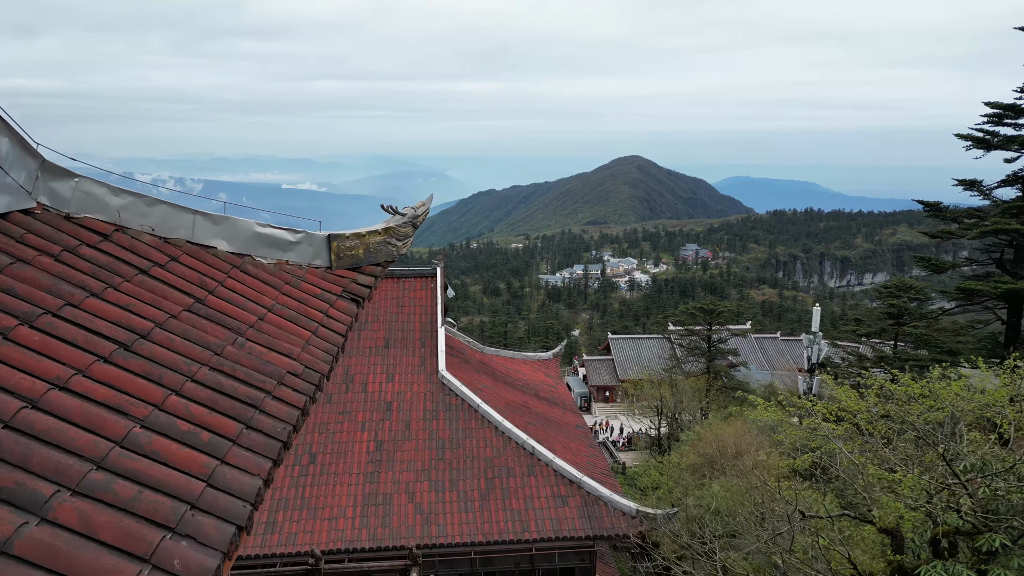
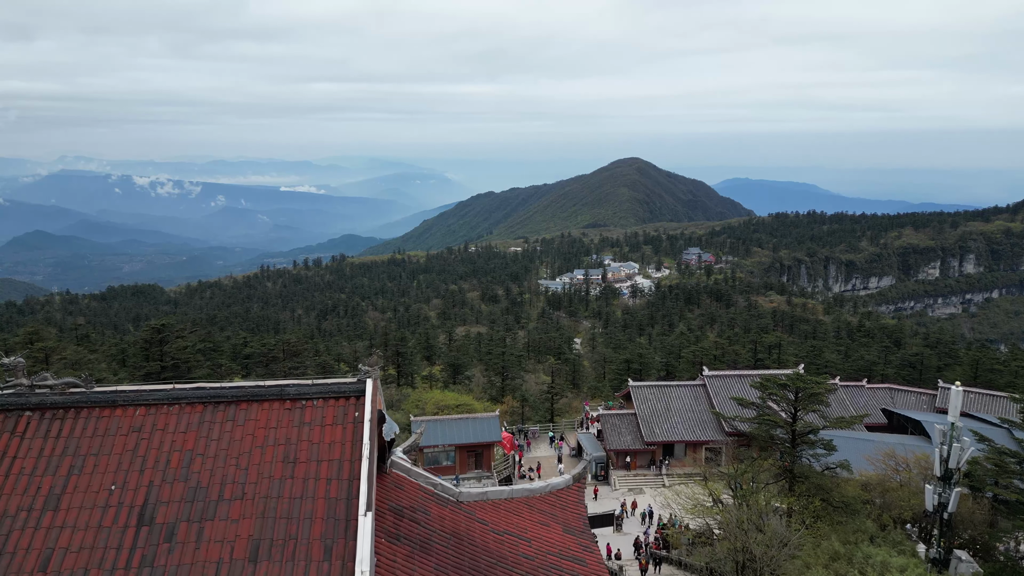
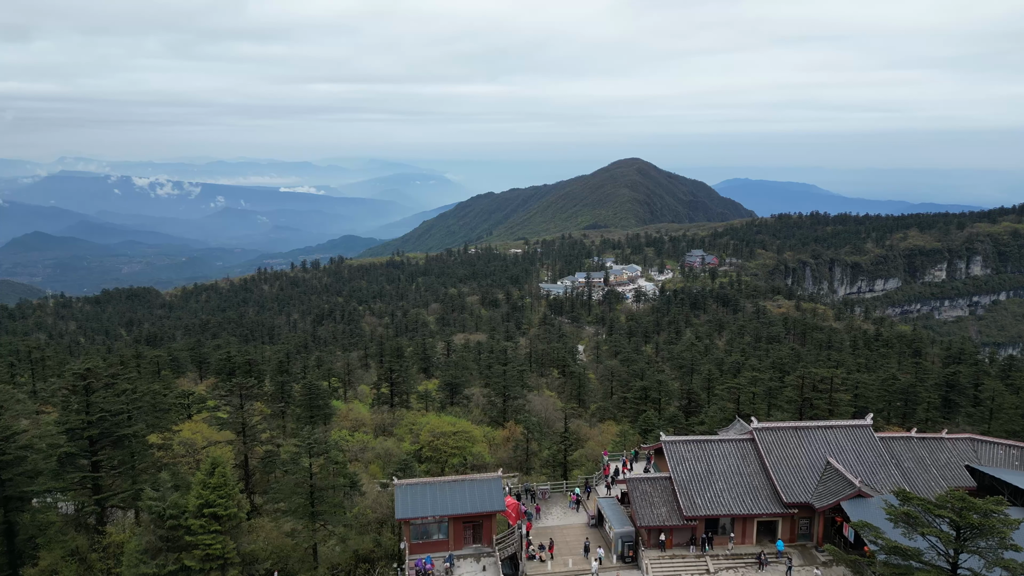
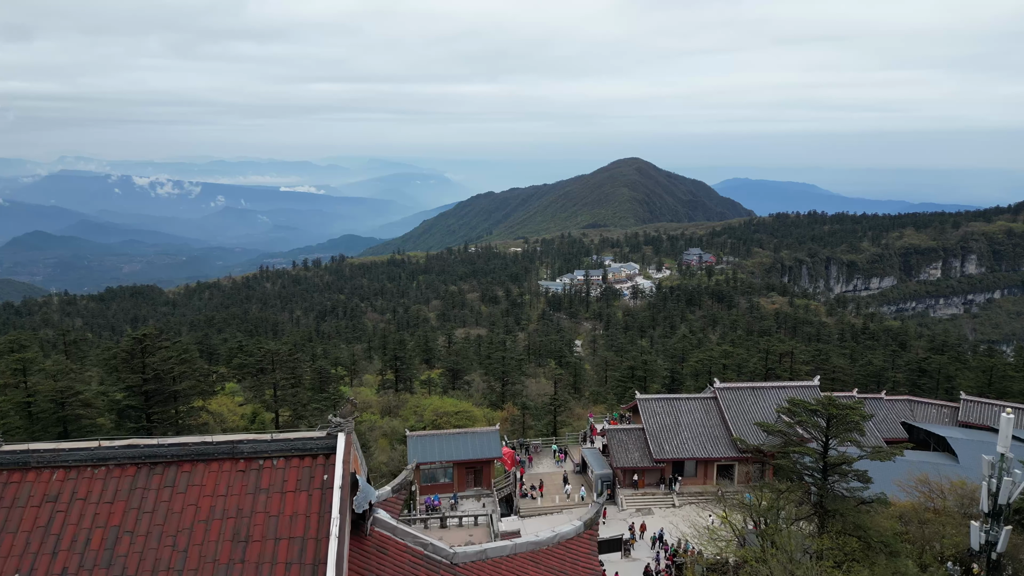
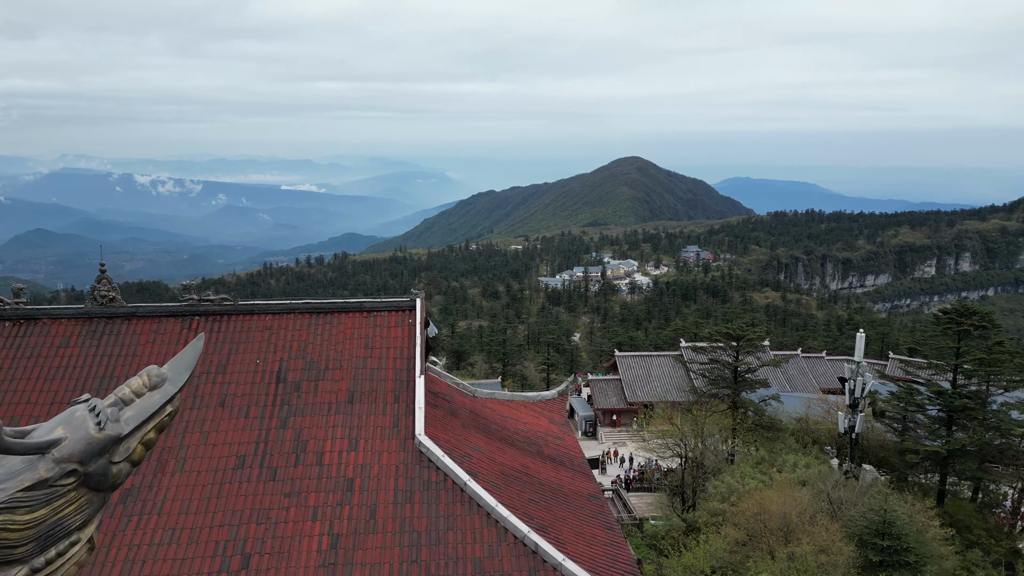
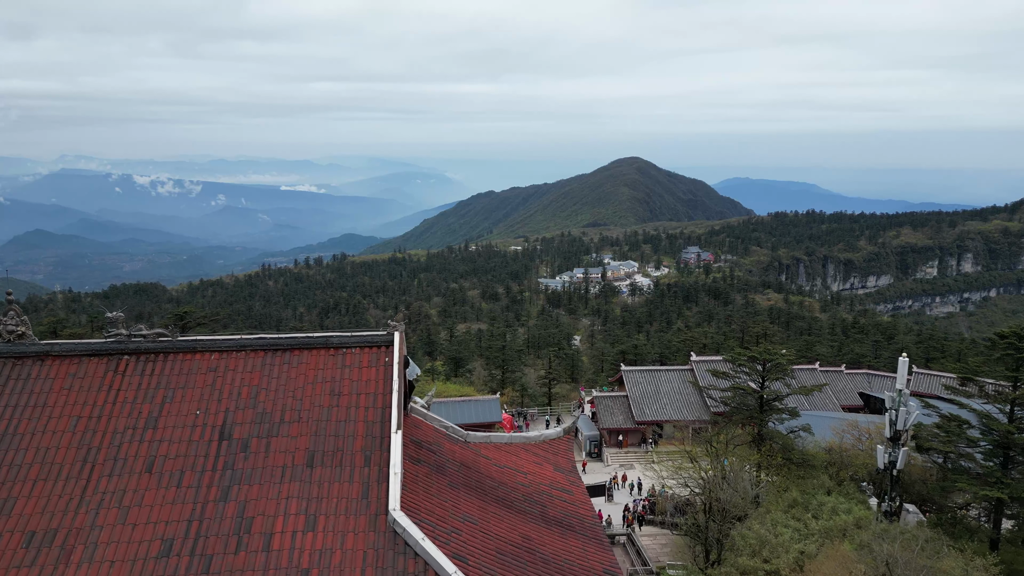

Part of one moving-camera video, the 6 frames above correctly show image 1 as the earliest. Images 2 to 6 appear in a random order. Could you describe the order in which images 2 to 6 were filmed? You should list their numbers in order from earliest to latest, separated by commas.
5, 6, 2, 4, 3
